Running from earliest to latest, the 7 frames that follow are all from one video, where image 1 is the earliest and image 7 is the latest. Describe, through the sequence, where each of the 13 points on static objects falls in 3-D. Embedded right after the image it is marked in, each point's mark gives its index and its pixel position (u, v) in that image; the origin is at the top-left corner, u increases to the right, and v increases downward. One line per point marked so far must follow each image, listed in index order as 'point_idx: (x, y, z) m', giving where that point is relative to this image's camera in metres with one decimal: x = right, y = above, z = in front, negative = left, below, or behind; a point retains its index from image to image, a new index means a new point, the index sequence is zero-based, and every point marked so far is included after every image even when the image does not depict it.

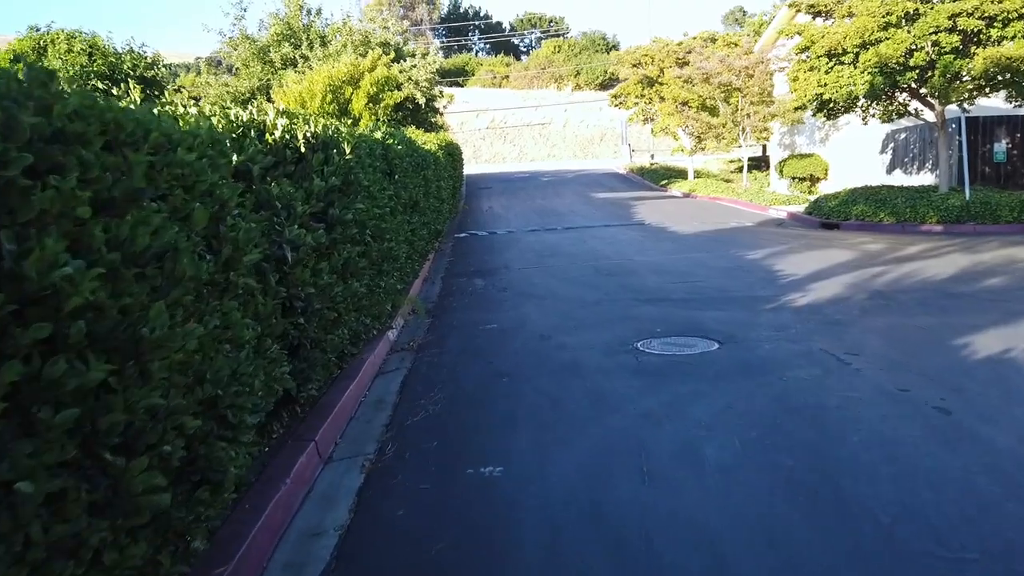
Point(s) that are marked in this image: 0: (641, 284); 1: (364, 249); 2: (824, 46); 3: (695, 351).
0: (+2.1, +0.1, +12.3) m
1: (-1.3, +0.3, +6.7) m
2: (+8.1, +6.3, +20.0) m
3: (+1.9, -0.6, +7.9) m
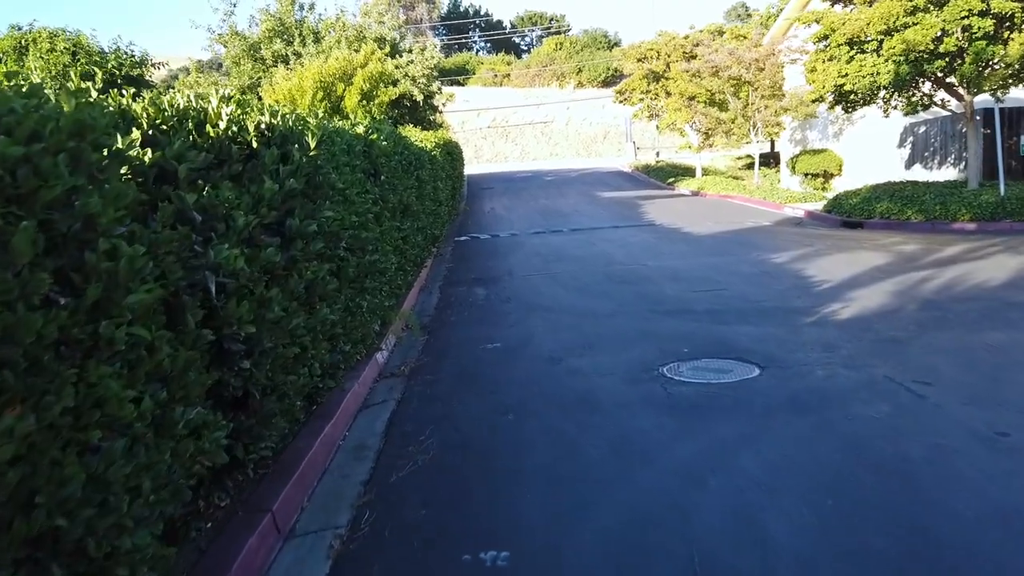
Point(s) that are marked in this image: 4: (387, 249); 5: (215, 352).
0: (+2.2, -0.1, +11.1) m
1: (-1.3, +0.2, +5.5) m
2: (+8.2, +6.2, +18.8) m
3: (+1.9, -0.8, +6.7) m
4: (-1.3, +0.4, +7.8) m
5: (-1.4, -0.3, +3.6) m
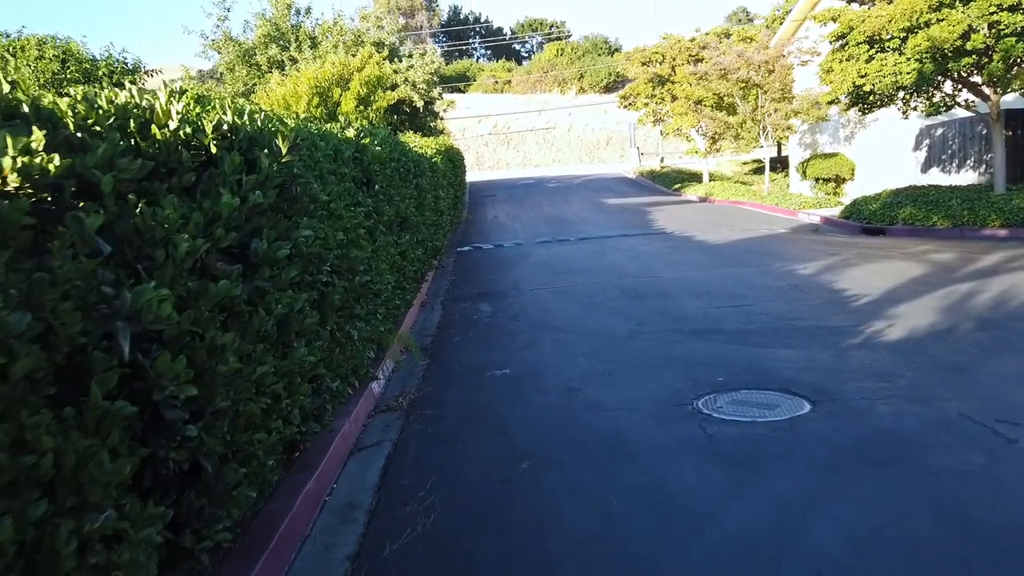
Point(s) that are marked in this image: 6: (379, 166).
0: (+2.3, -0.3, +10.2) m
1: (-1.2, 0.0, +4.7) m
2: (+8.3, +6.0, +17.9) m
3: (+2.0, -1.0, +5.8) m
4: (-1.2, +0.2, +6.9) m
5: (-1.3, -0.5, +2.8) m
6: (-1.2, +1.1, +7.1) m
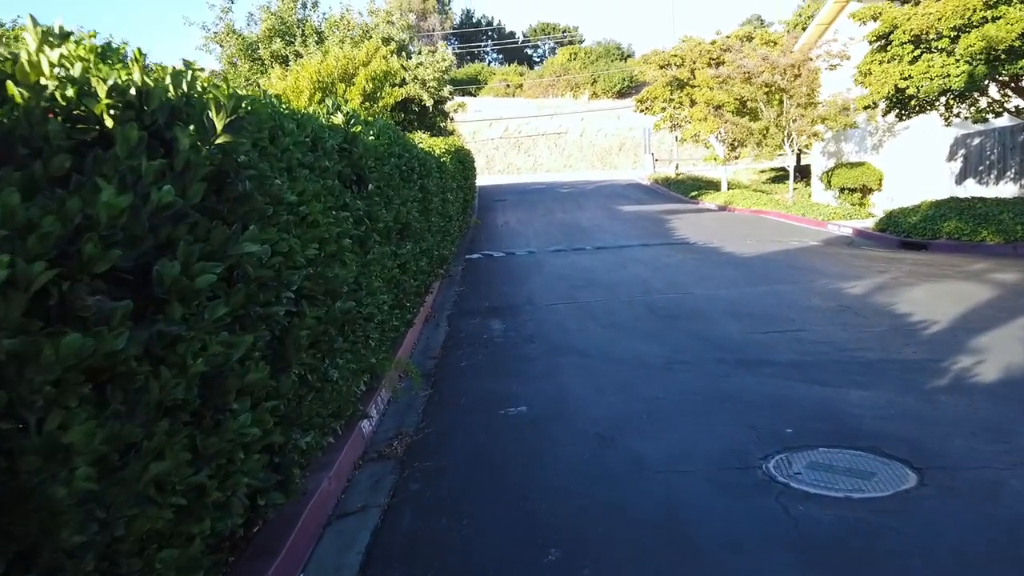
0: (+2.4, -0.5, +8.9) m
1: (-1.0, -0.2, +3.4) m
2: (+8.6, +5.6, +16.6) m
3: (+2.2, -1.2, +4.5) m
4: (-1.0, 0.0, +5.6) m
5: (-1.2, -0.6, +1.5) m
6: (-1.1, +1.0, +5.9) m
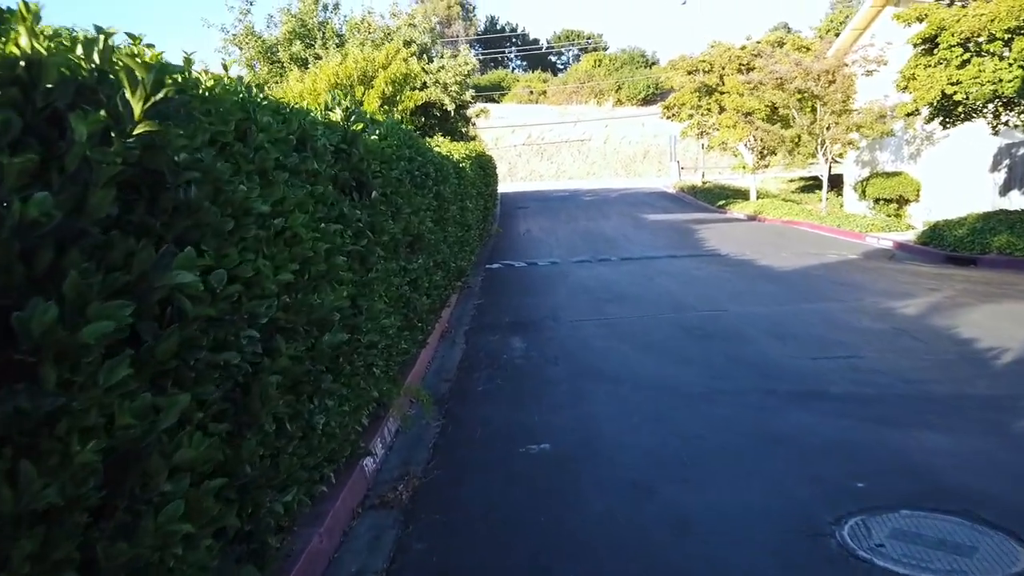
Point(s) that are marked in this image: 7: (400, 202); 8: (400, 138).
0: (+2.7, -0.8, +8.1) m
1: (-0.9, -0.3, +2.6) m
2: (+9.1, +5.2, +15.7) m
3: (+2.3, -1.4, +3.7) m
4: (-0.8, -0.1, +4.9) m
5: (-1.2, -0.7, +0.8) m
6: (-0.9, +0.8, +5.1) m
7: (-0.8, +0.6, +5.7) m
8: (-0.9, +1.2, +6.3) m
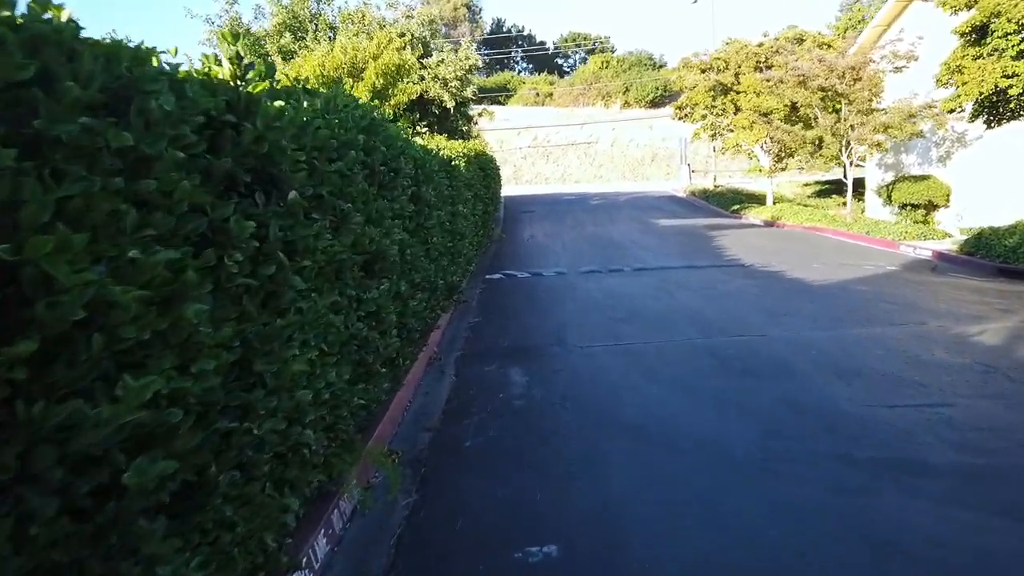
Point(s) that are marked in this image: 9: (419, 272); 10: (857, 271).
0: (+2.7, -1.0, +6.4) m
1: (-1.0, -0.5, +1.0) m
2: (+9.2, +4.9, +14.0) m
3: (+2.2, -1.6, +2.0) m
4: (-0.9, -0.3, +3.2) m
5: (-1.2, -0.9, -0.9) m
6: (-0.9, +0.6, +3.5) m
7: (-0.9, +0.4, +4.1) m
8: (-1.0, +1.0, +4.7) m
9: (-0.8, +0.1, +6.5) m
10: (+6.7, +0.3, +14.9) m
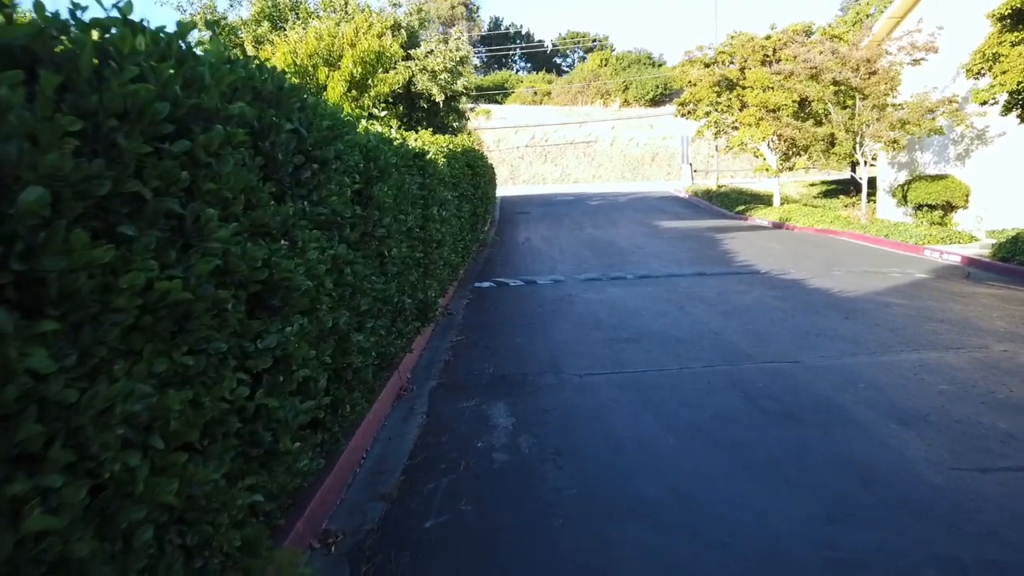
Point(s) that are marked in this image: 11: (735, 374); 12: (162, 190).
0: (+2.5, -1.2, +4.9) m
1: (-1.1, -0.7, -0.5) m
2: (+9.0, +4.7, +12.5) m
3: (+2.1, -1.7, +0.5) m
4: (-1.0, -0.5, +1.8) m
5: (-1.4, -1.1, -2.4) m
6: (-1.1, +0.4, +2.0) m
7: (-1.0, +0.3, +2.6) m
8: (-1.1, +0.8, +3.2) m
9: (-0.9, -0.1, +5.0) m
10: (+6.5, +0.1, +13.4) m
11: (+2.1, -0.8, +7.4) m
12: (-1.0, +0.3, +2.3) m
